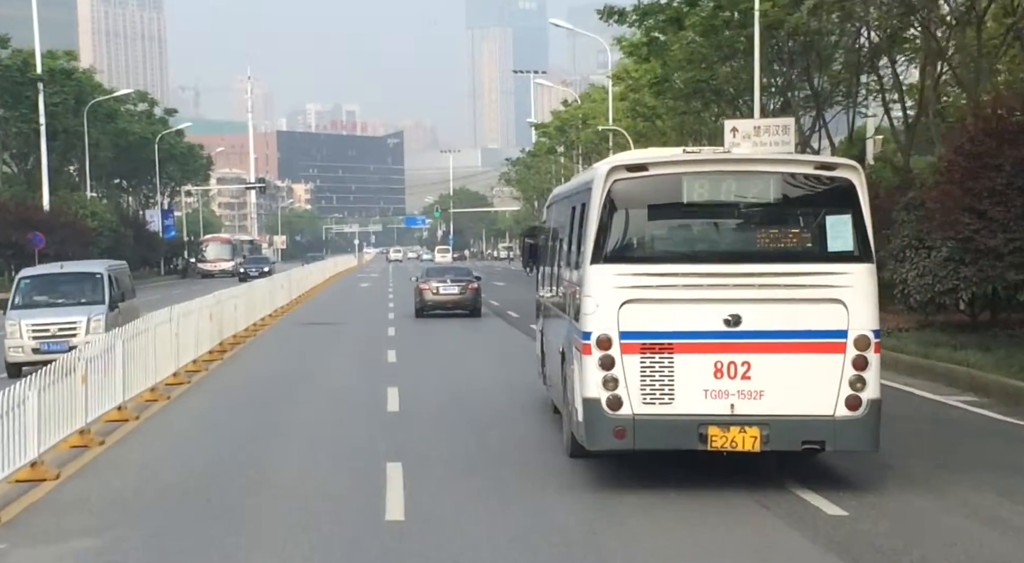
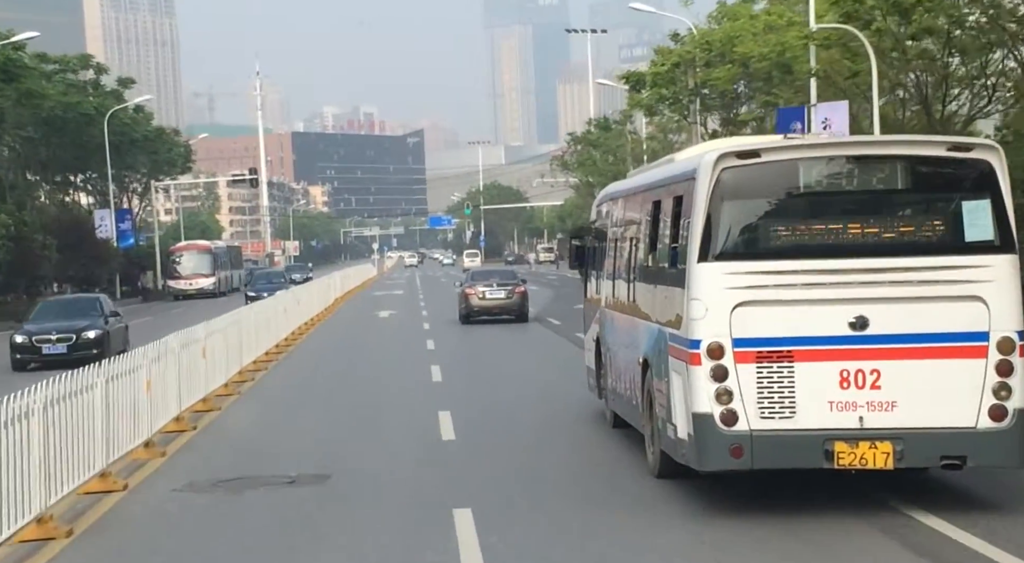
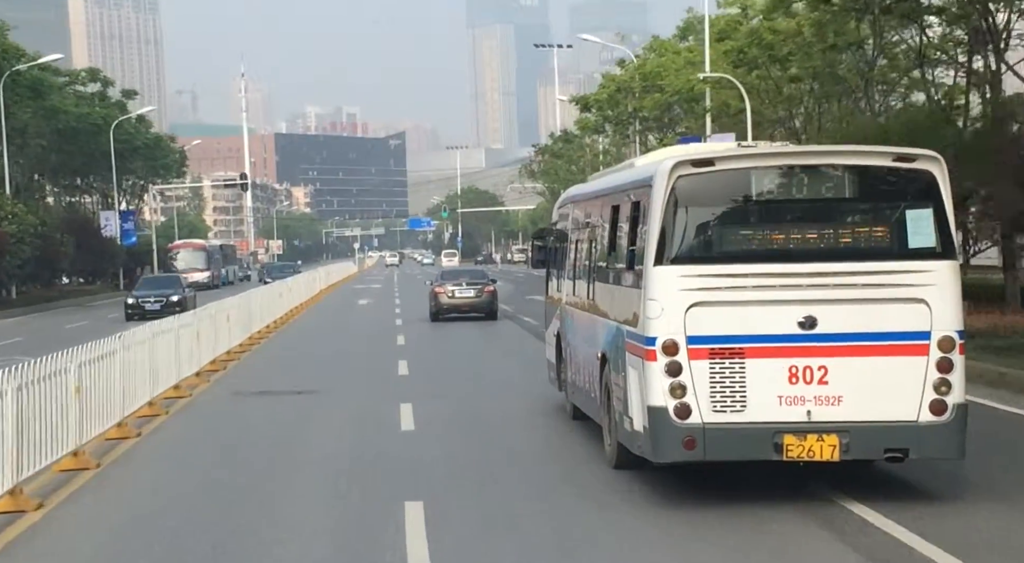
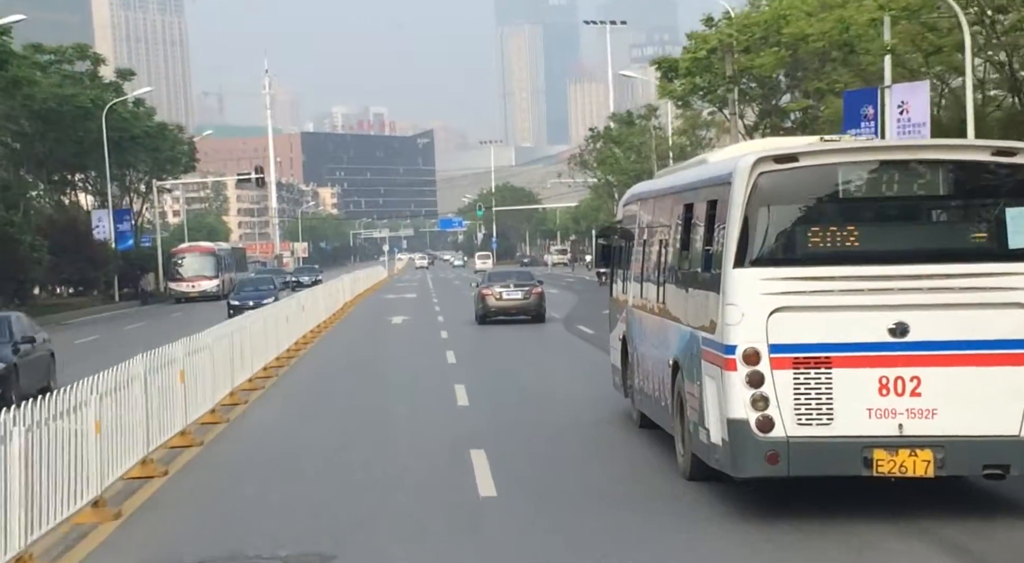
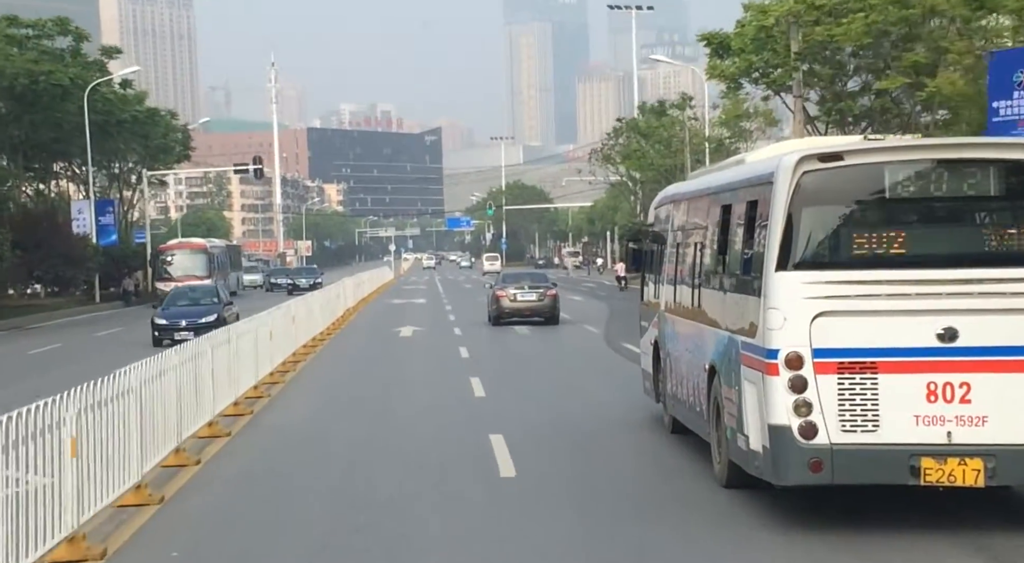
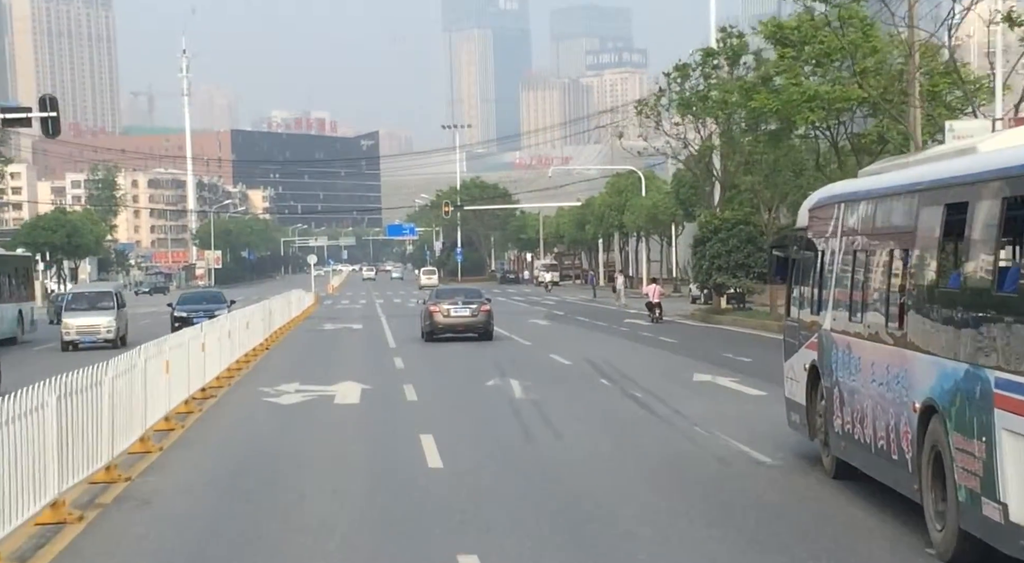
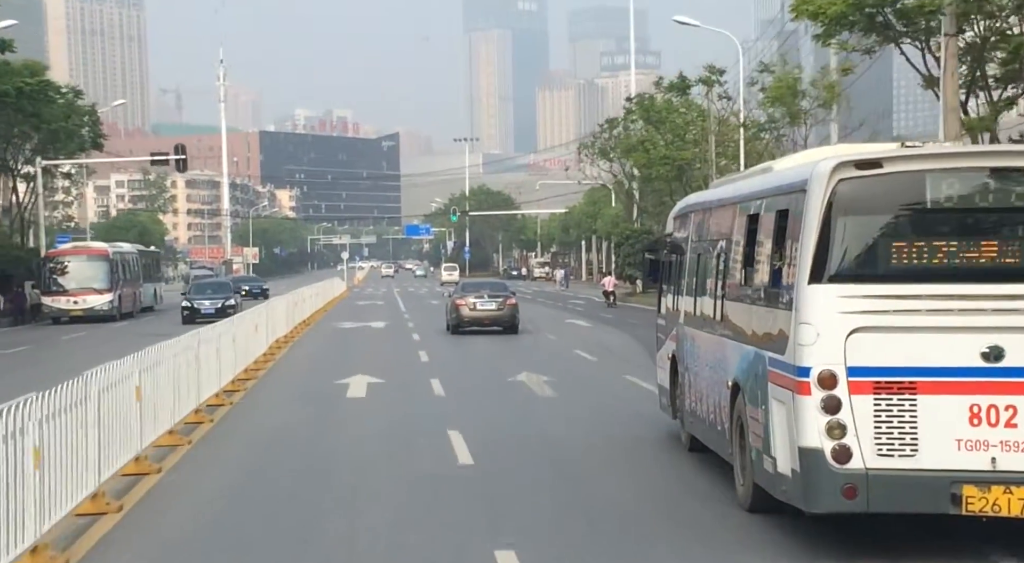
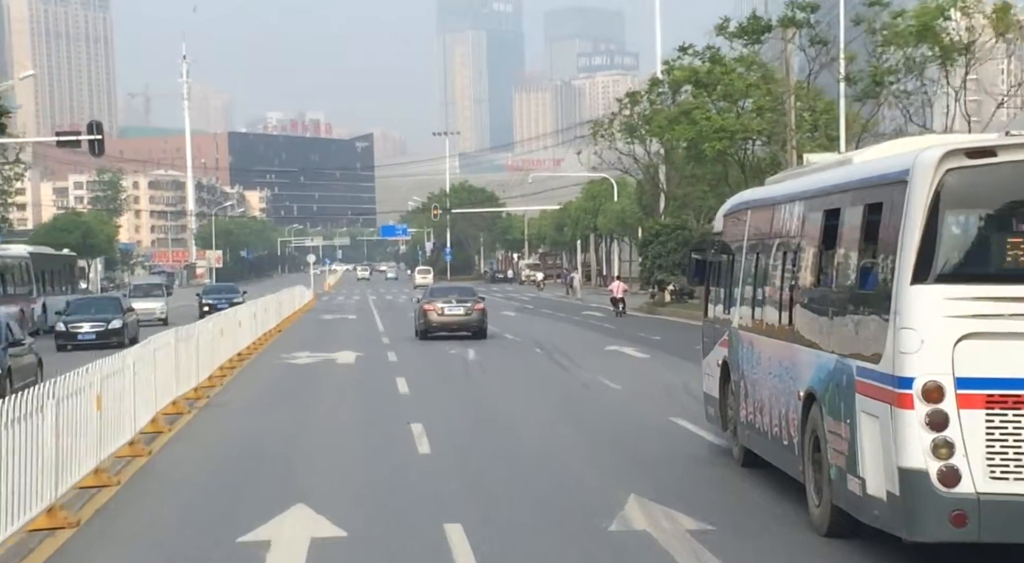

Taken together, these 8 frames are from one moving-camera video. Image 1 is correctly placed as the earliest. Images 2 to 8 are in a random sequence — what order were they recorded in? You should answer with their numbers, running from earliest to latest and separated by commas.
3, 2, 4, 5, 7, 8, 6
